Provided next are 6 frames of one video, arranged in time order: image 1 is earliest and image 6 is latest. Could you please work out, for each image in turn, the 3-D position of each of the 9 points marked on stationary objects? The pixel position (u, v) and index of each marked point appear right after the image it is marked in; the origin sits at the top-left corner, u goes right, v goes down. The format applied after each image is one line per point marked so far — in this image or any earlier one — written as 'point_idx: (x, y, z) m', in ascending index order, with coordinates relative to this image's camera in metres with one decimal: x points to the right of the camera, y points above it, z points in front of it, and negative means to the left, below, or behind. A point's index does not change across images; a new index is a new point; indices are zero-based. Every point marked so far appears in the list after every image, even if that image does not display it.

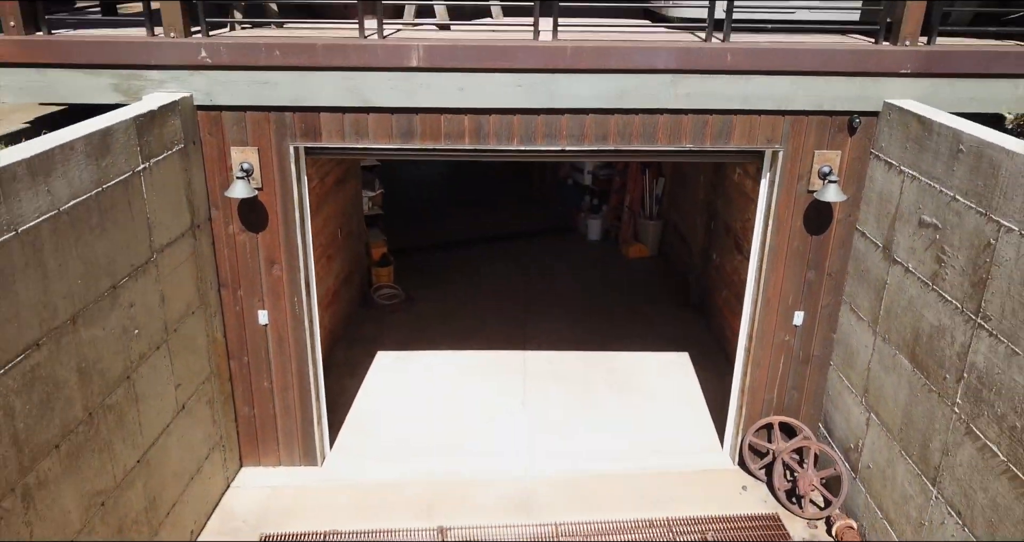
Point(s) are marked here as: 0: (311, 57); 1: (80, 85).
0: (-2.7, +2.9, +4.6) m
1: (-5.8, +2.5, +4.6) m
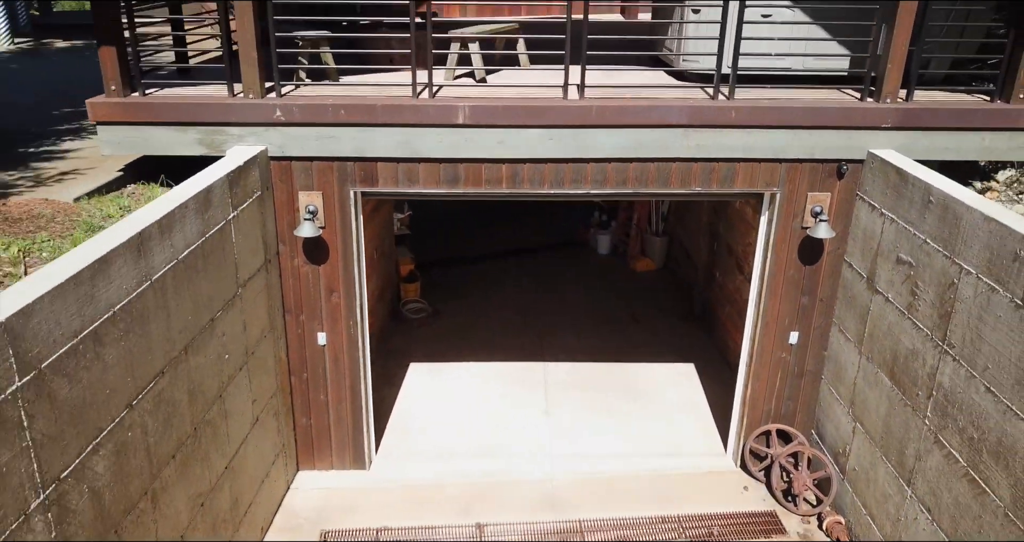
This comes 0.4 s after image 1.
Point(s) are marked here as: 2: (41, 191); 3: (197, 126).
0: (-2.2, +2.4, +5.3) m
1: (-5.3, +2.0, +5.3) m
2: (-7.1, +1.2, +5.2) m
3: (-4.9, +2.2, +5.3) m
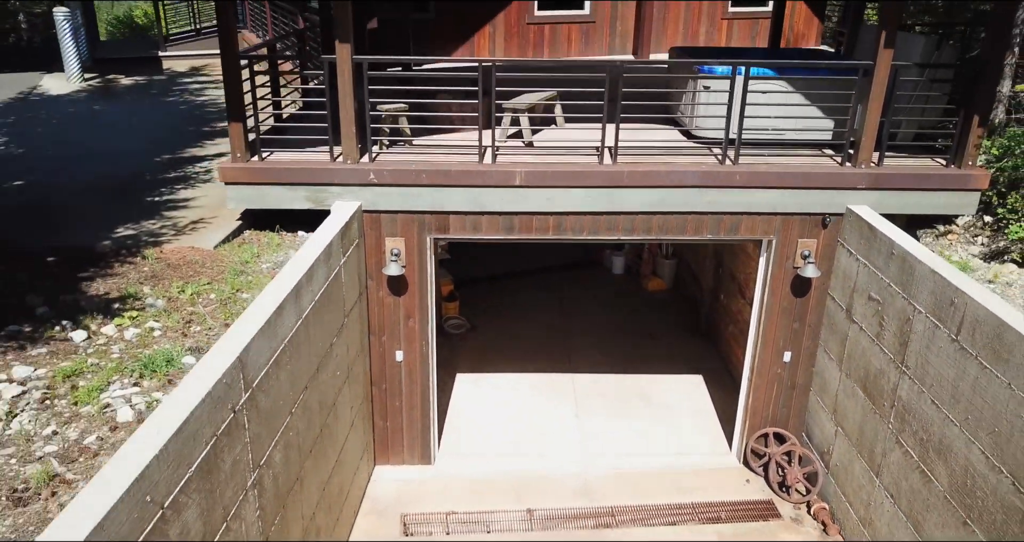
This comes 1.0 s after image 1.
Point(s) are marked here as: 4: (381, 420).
0: (-1.2, +1.8, +6.6) m
1: (-4.4, +1.4, +6.6) m
2: (-6.1, +0.6, +6.5) m
3: (-3.9, +1.6, +6.6) m
4: (-2.9, -3.2, +7.5) m
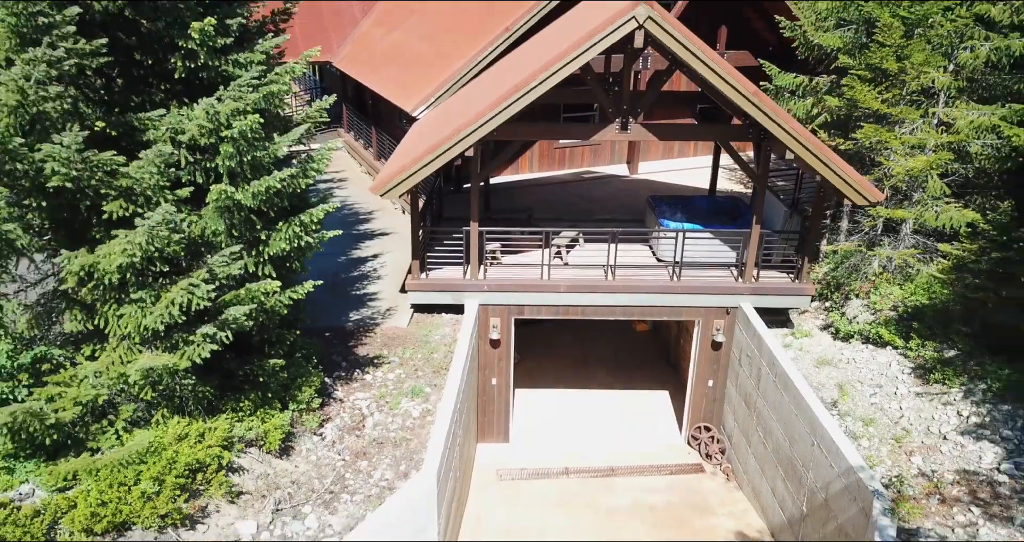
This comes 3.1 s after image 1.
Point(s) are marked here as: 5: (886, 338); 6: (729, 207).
0: (+0.5, -0.6, +12.4) m
1: (-2.6, -0.9, +12.4) m
2: (-4.4, -1.8, +12.3) m
3: (-2.2, -0.7, +12.4) m
4: (-1.2, -5.6, +13.3) m
5: (+12.4, -2.1, +11.5) m
6: (+8.9, +2.6, +14.2) m
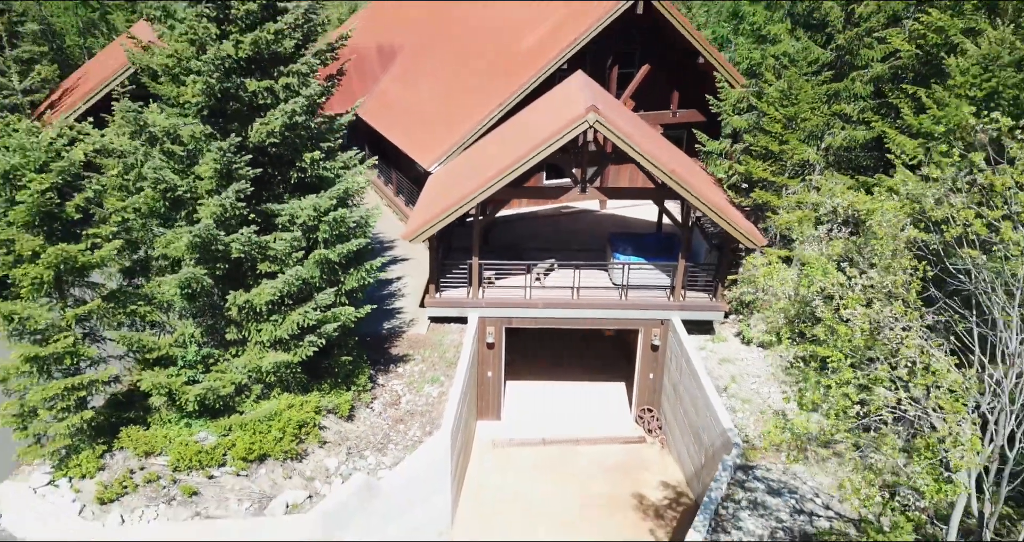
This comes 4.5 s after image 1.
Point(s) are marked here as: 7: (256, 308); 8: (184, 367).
0: (+0.1, -1.7, +16.8) m
1: (-3.1, -2.0, +16.8) m
2: (-4.9, -2.8, +16.7) m
3: (-2.6, -1.8, +16.8) m
4: (-1.6, -6.7, +17.8) m
5: (+11.9, -3.2, +15.9) m
6: (+8.4, +1.5, +18.6) m
7: (-8.3, -1.2, +11.1) m
8: (-10.8, -3.2, +11.4) m
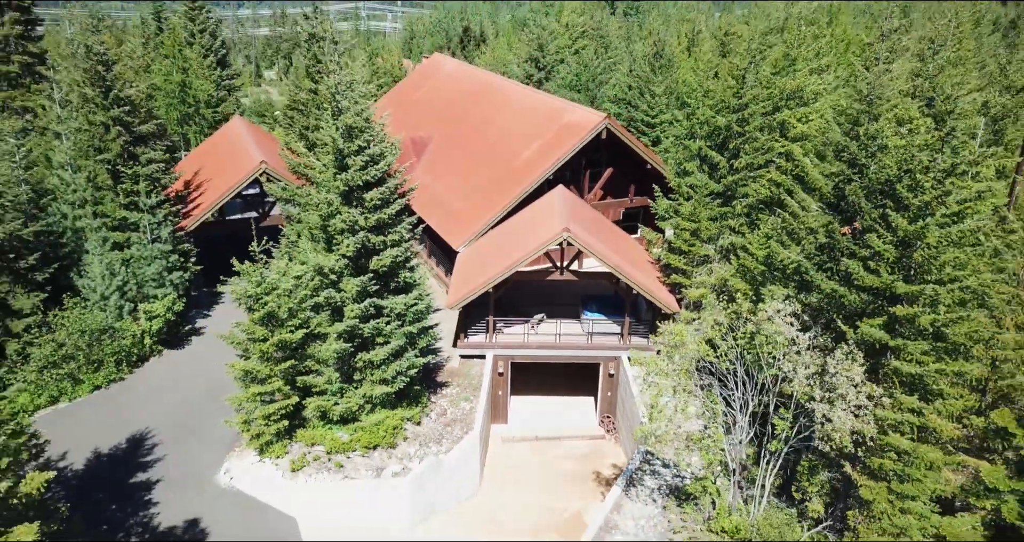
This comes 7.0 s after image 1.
0: (+0.3, -5.6, +25.4) m
1: (-2.8, -5.9, +25.3) m
2: (-4.6, -6.7, +25.2) m
3: (-2.4, -5.7, +25.3) m
4: (-1.4, -10.6, +26.3) m
5: (+12.2, -7.2, +24.5) m
6: (+8.7, -2.4, +27.2) m
7: (-8.0, -5.1, +19.6) m
8: (-10.5, -7.1, +19.8) m
